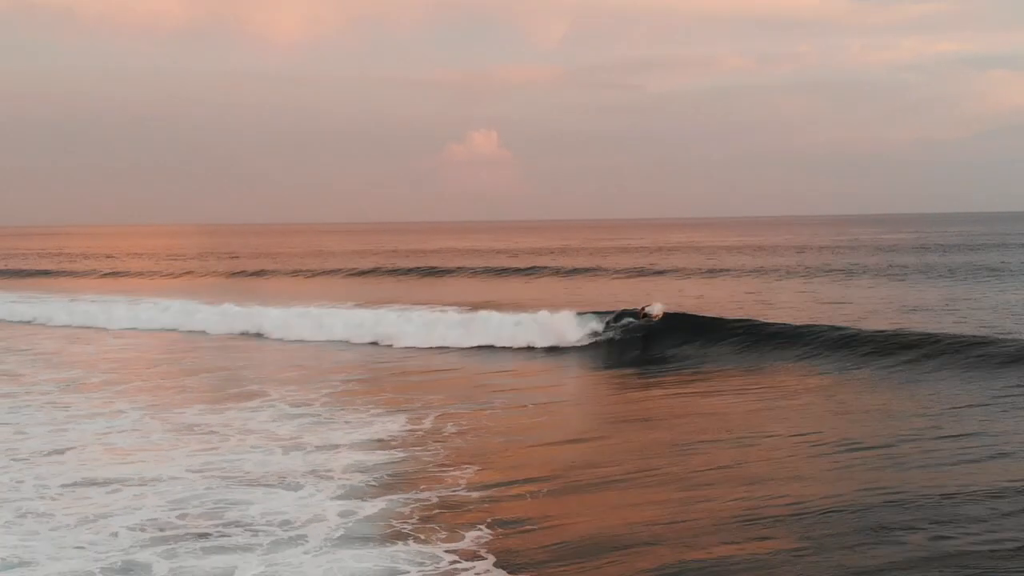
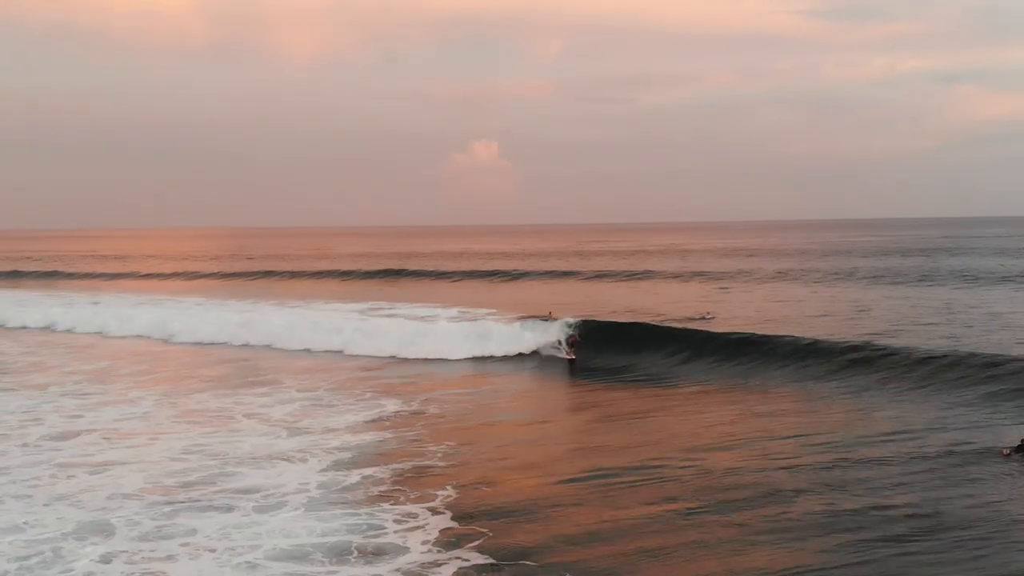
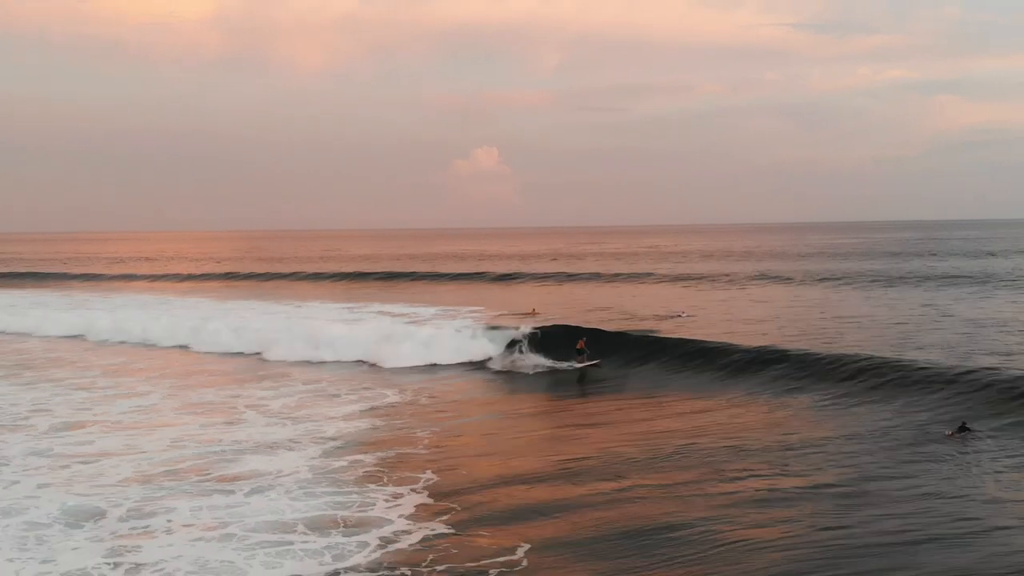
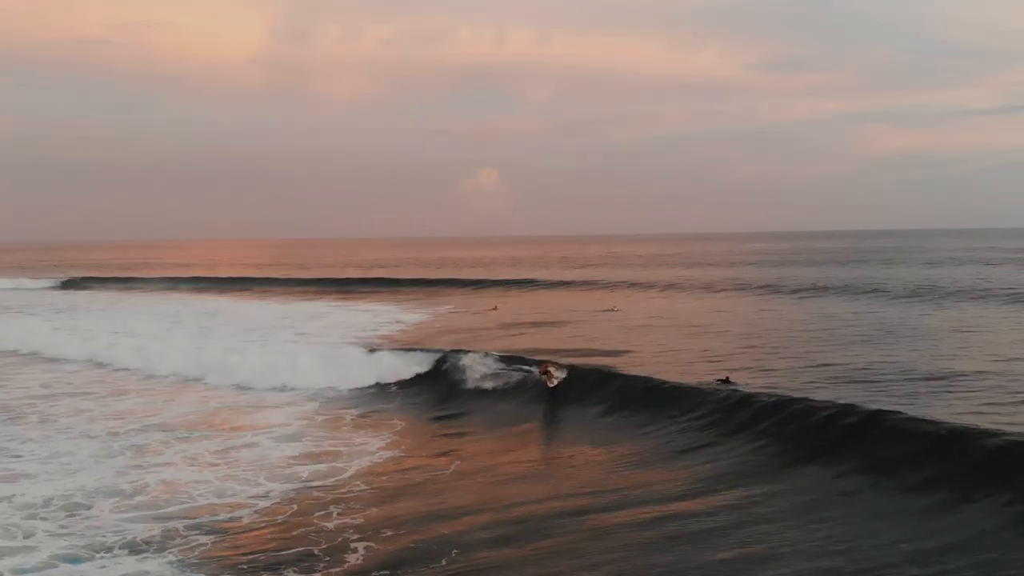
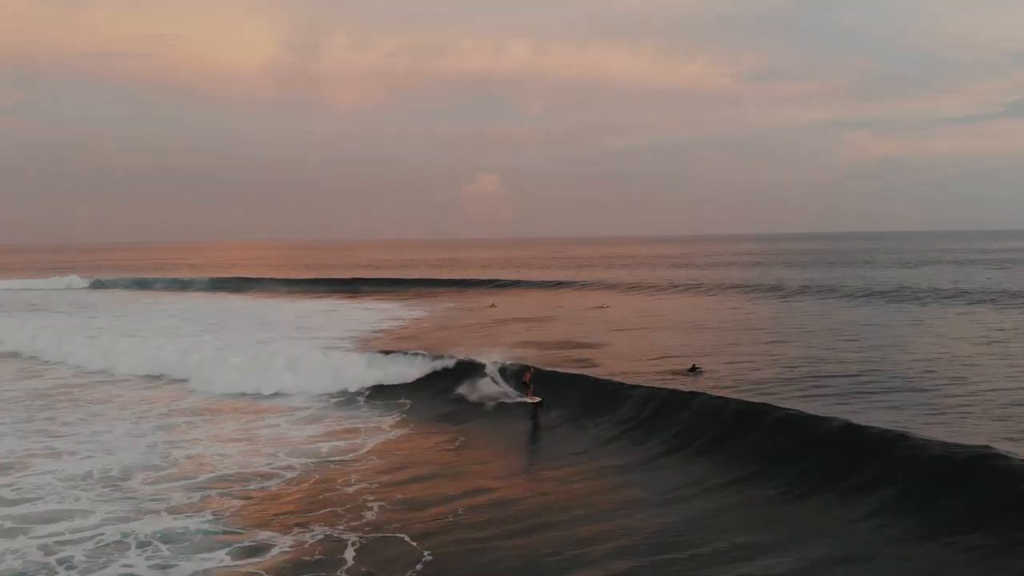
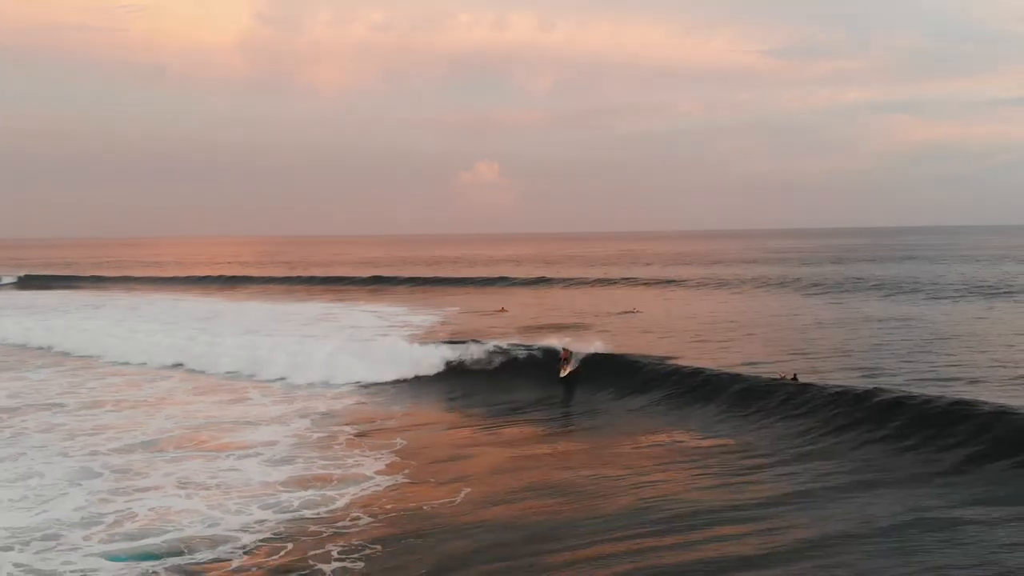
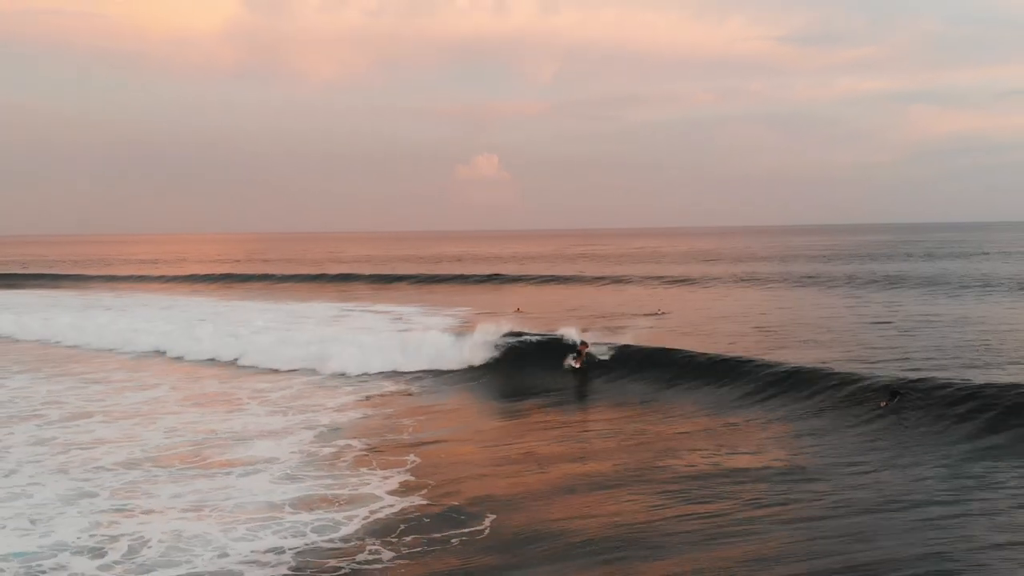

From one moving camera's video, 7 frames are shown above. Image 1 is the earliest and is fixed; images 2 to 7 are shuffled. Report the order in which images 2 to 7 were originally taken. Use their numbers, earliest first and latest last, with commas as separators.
2, 3, 7, 6, 4, 5
